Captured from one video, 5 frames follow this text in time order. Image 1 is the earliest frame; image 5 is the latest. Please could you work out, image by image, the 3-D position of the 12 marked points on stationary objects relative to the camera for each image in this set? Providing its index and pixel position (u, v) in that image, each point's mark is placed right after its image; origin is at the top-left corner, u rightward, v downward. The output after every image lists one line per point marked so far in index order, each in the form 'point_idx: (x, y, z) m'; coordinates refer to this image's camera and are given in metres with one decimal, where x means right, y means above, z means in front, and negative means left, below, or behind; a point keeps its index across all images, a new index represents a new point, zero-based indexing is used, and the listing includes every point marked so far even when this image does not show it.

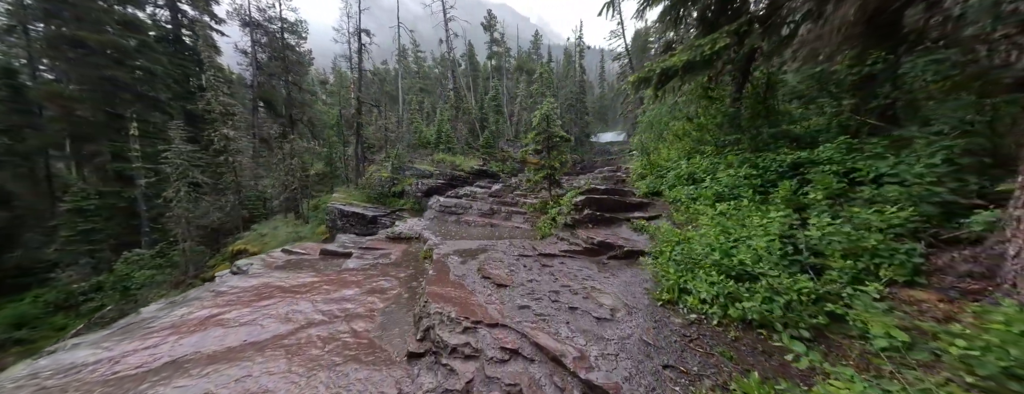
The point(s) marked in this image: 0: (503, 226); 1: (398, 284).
0: (-0.4, -1.2, +11.0) m
1: (-2.2, -1.7, +5.2) m
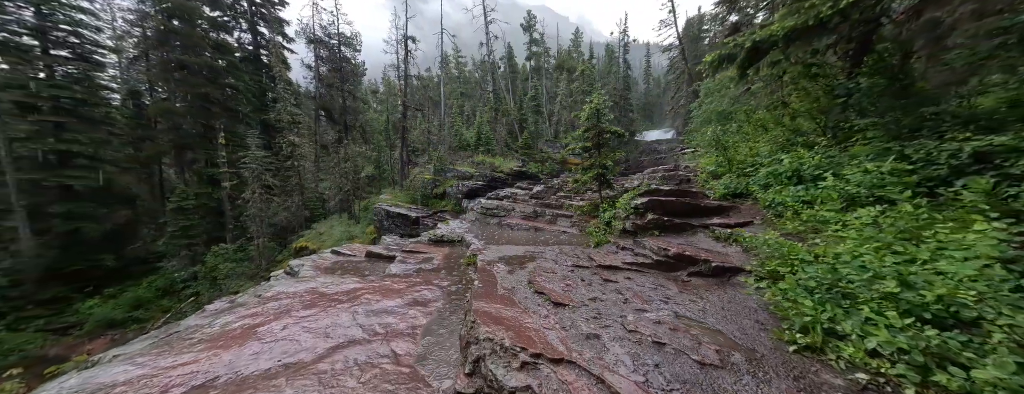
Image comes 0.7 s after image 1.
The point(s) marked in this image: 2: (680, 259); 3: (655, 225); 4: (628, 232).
0: (+1.4, -1.2, +10.3) m
1: (-1.2, -1.7, +4.8) m
2: (+2.9, -1.1, +4.8) m
3: (+3.4, -0.7, +6.6) m
4: (+3.0, -0.9, +7.1) m
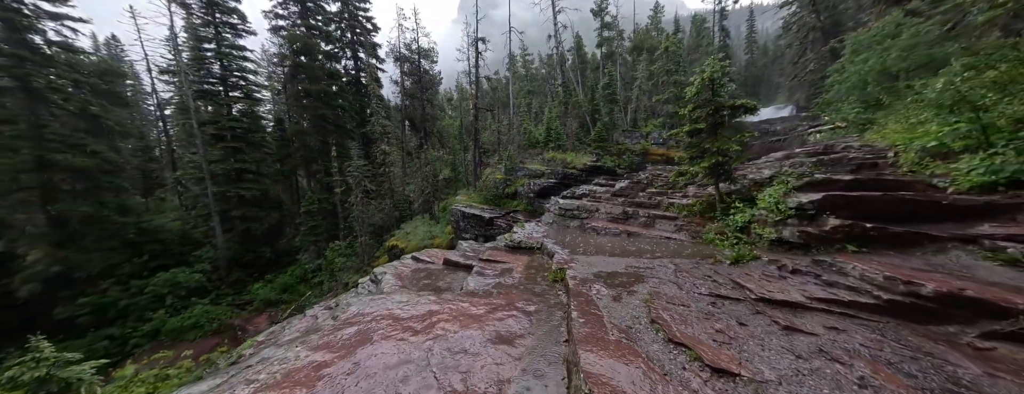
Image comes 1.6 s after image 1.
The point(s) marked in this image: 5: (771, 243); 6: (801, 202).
0: (+4.1, -1.2, +8.4) m
1: (+0.3, -1.8, +3.7) m
2: (+4.2, -1.0, +2.7) m
3: (+5.1, -0.6, +4.3) m
4: (+4.9, -0.8, +4.9) m
5: (+4.9, -0.9, +5.2) m
6: (+5.4, -0.1, +5.2) m
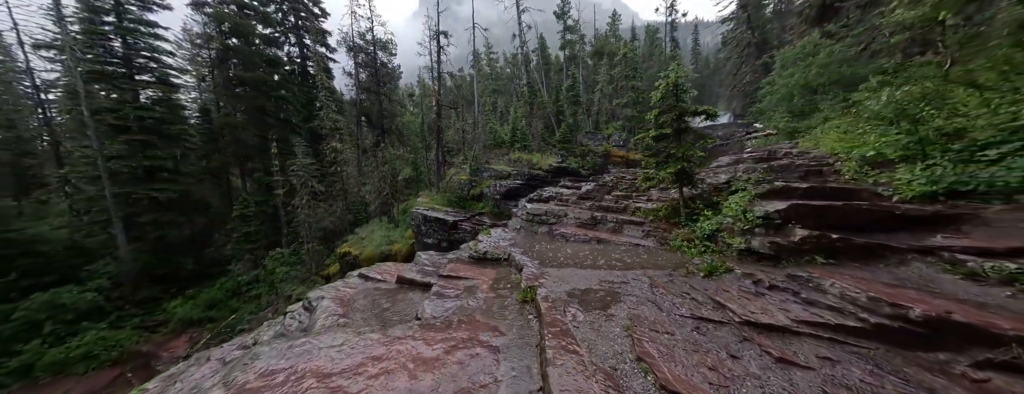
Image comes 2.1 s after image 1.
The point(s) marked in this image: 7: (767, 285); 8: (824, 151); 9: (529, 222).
0: (+3.1, -1.3, +8.2) m
1: (-0.2, -1.9, +3.1) m
2: (+3.9, -1.2, +2.5) m
3: (+4.6, -0.8, +4.2) m
4: (+4.3, -1.0, +4.8) m
5: (+4.2, -1.0, +5.1) m
6: (+4.7, -0.3, +5.2) m
7: (+3.6, -1.2, +3.9) m
8: (+9.9, +1.5, +8.8) m
9: (+0.7, -1.0, +11.0) m
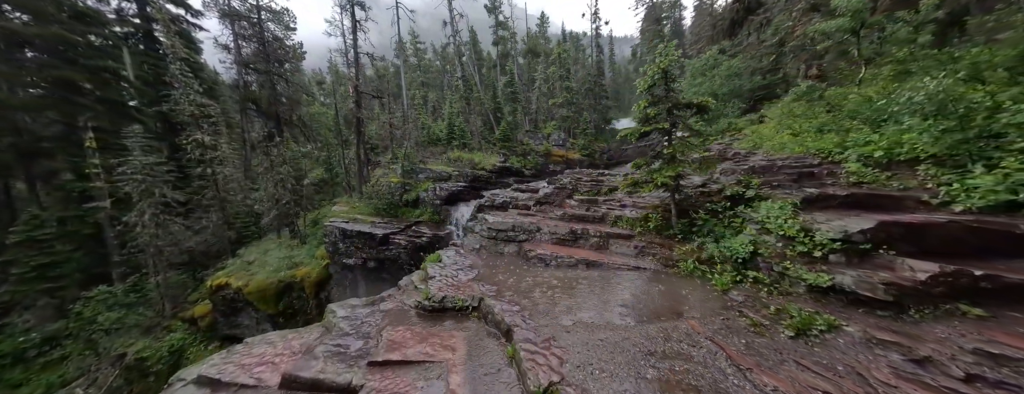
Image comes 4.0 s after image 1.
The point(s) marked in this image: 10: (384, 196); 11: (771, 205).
0: (+2.3, -1.6, +6.4) m
1: (+0.4, -2.3, +0.7) m
2: (+4.4, -1.4, +1.1) m
3: (+4.7, -1.0, +3.0) m
4: (+4.2, -1.2, +3.4) m
5: (+4.1, -1.3, +3.7) m
6: (+4.6, -0.5, +3.9) m
7: (+3.8, -1.5, +2.4) m
8: (+8.7, +1.4, +8.6) m
9: (-0.7, -1.3, +8.6) m
10: (-8.6, 0.0, +18.5) m
11: (+4.8, -0.2, +5.2) m
